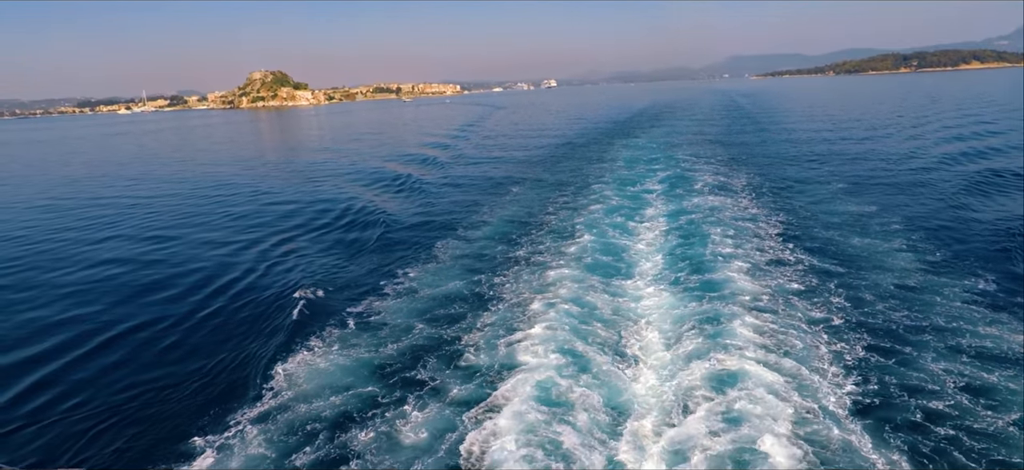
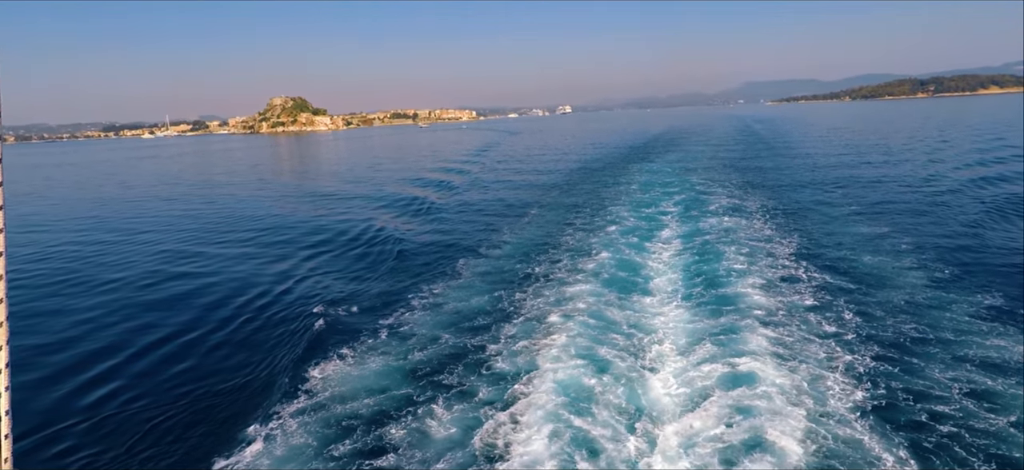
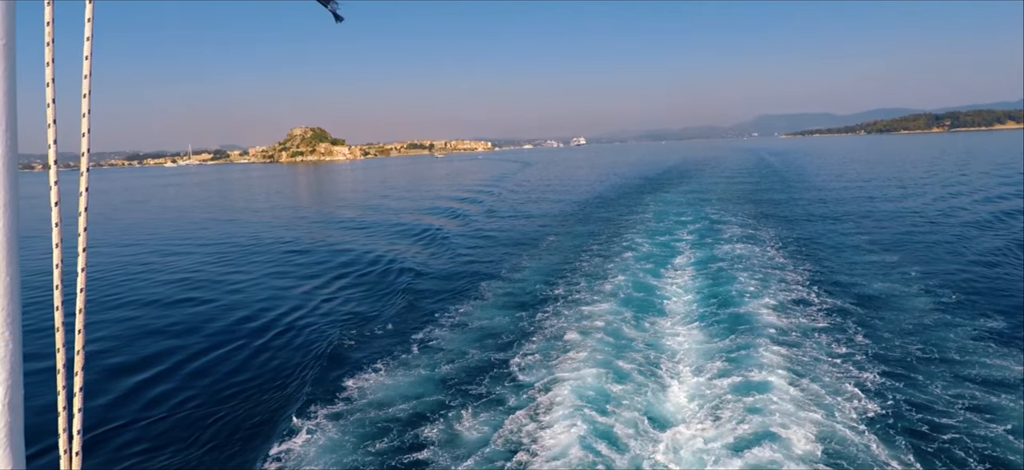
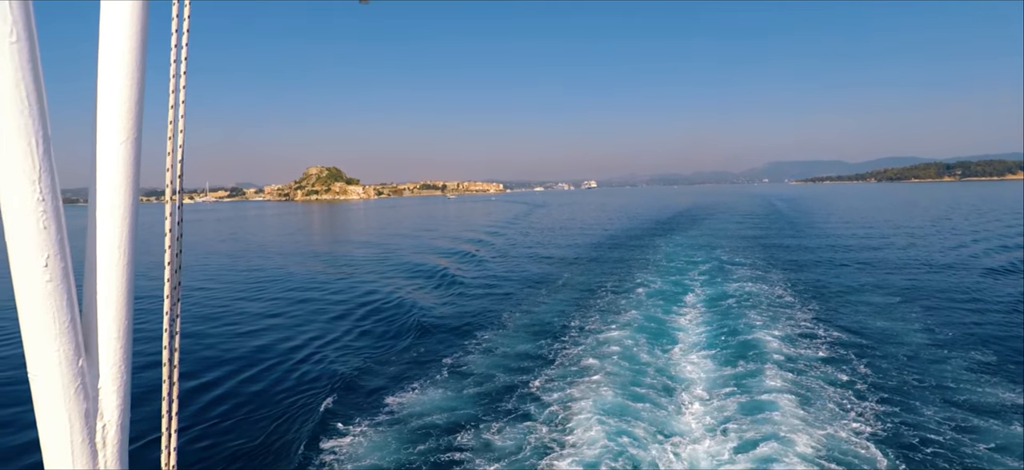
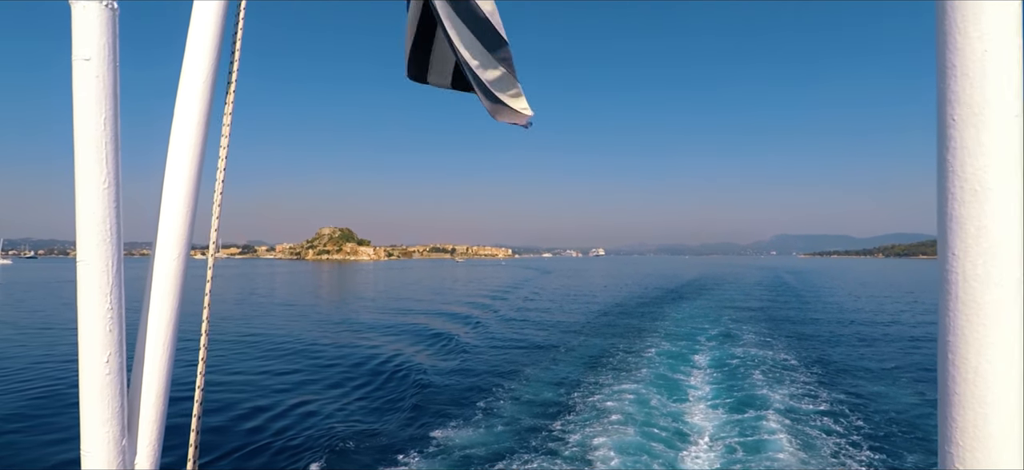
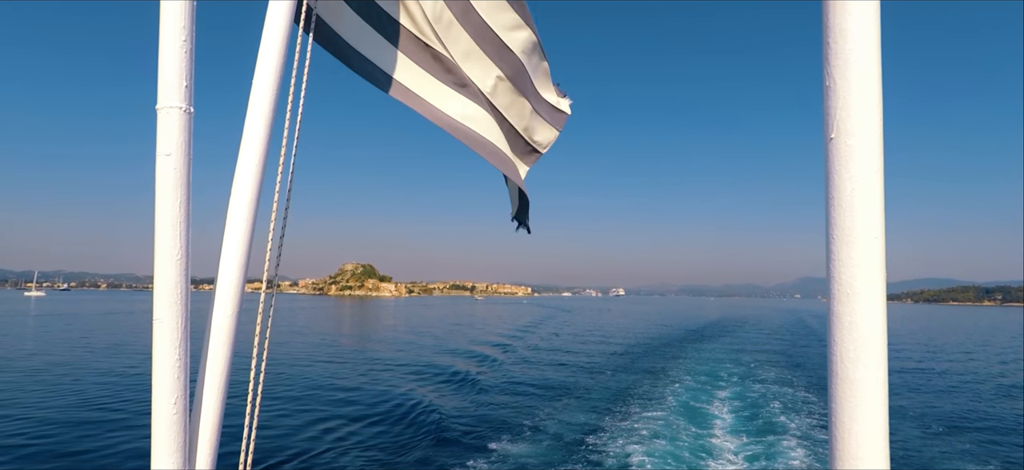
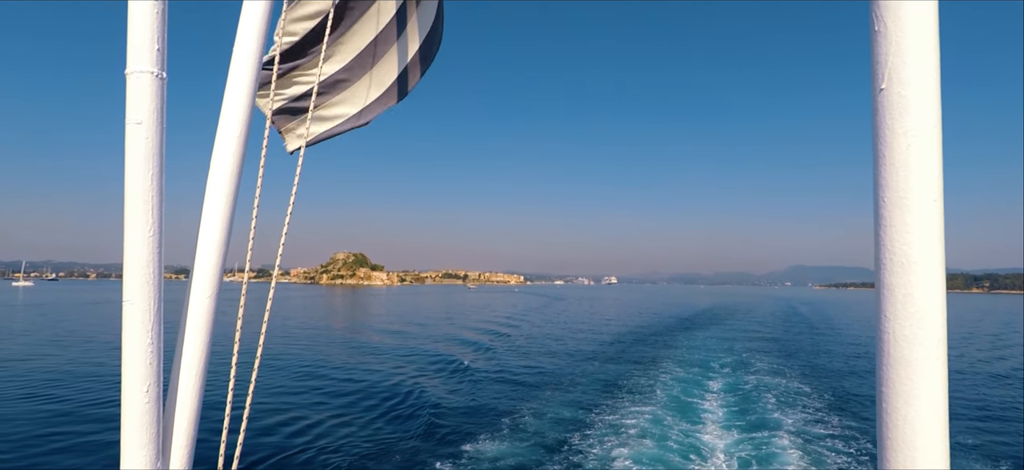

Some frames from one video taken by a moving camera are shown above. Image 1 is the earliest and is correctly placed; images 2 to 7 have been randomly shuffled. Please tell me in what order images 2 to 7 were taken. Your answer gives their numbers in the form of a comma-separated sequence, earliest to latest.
2, 3, 4, 5, 7, 6
